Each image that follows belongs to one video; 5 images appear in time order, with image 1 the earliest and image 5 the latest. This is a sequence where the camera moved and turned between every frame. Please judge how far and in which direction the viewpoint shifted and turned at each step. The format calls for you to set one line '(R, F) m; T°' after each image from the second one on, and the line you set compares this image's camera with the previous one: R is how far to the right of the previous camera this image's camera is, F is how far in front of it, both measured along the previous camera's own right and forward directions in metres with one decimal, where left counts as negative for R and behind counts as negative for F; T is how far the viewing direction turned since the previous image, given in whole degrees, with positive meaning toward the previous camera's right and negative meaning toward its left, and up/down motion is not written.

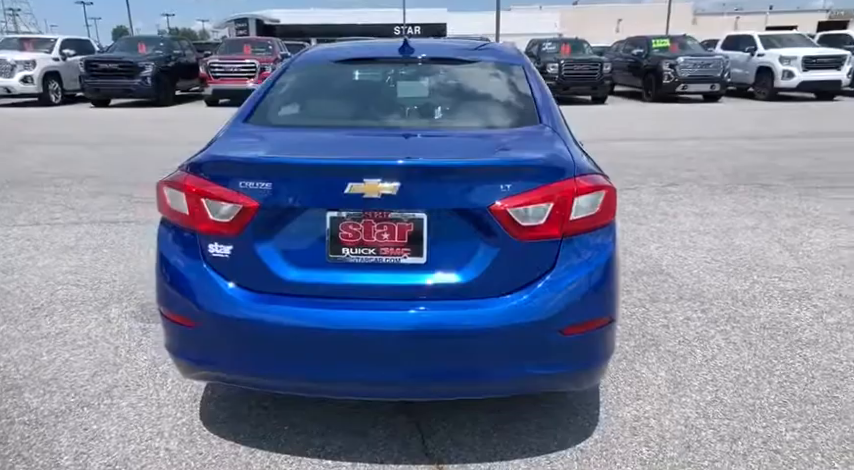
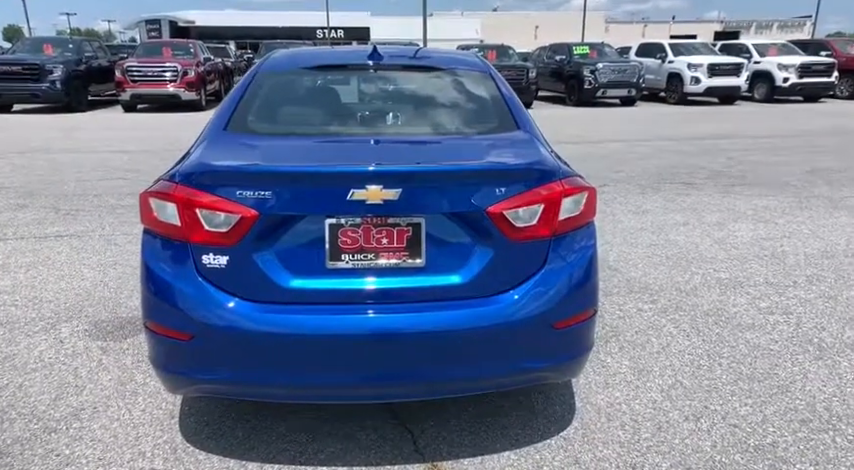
(-0.3, -0.1) m; +8°
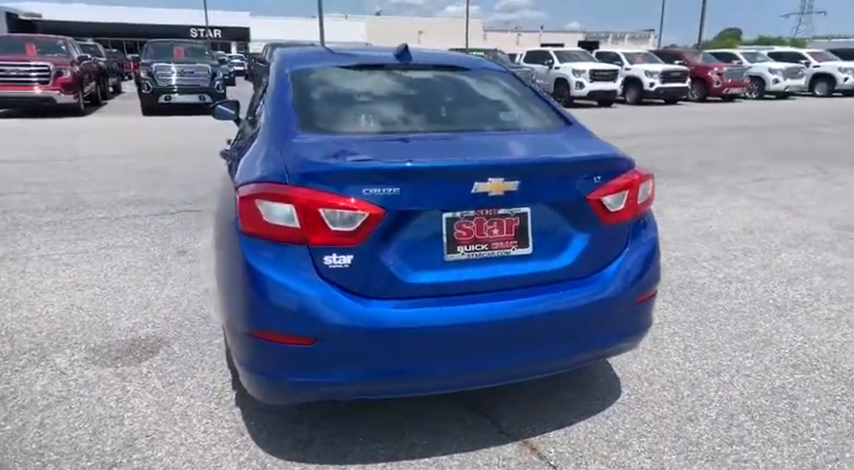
(-0.9, 0.0) m; +13°
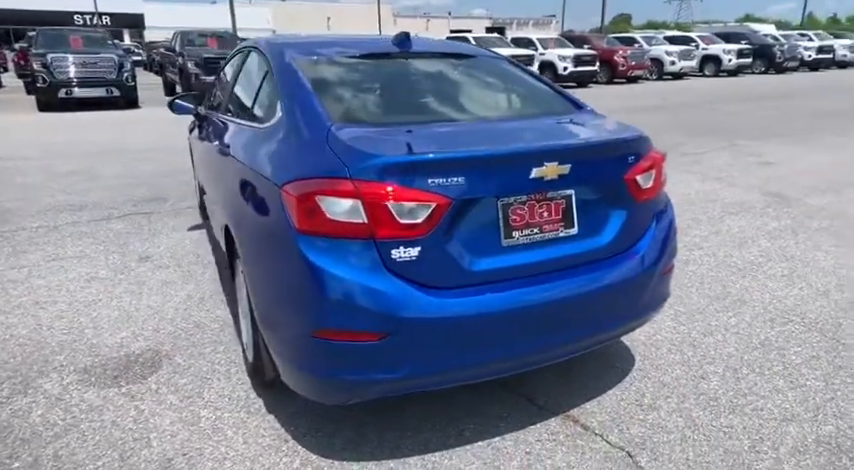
(-0.5, 0.0) m; +9°
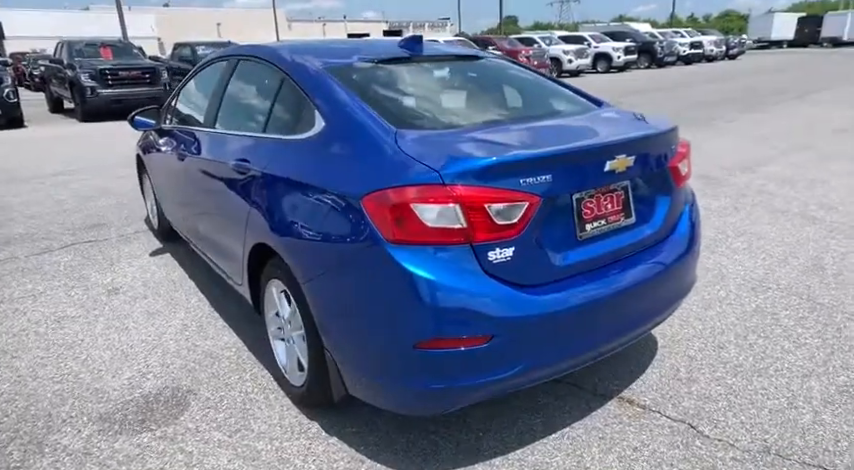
(-0.7, +0.1) m; +10°
